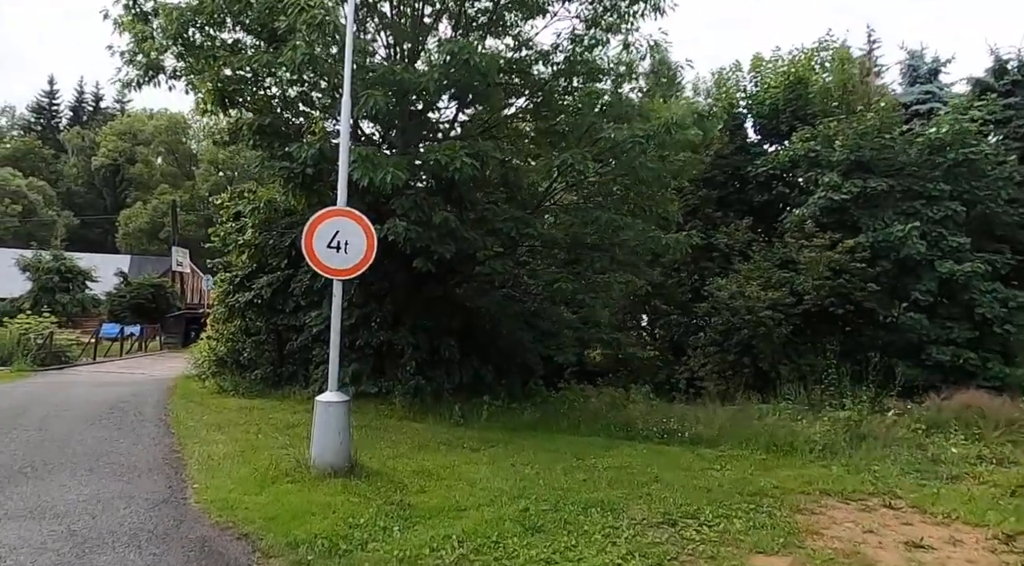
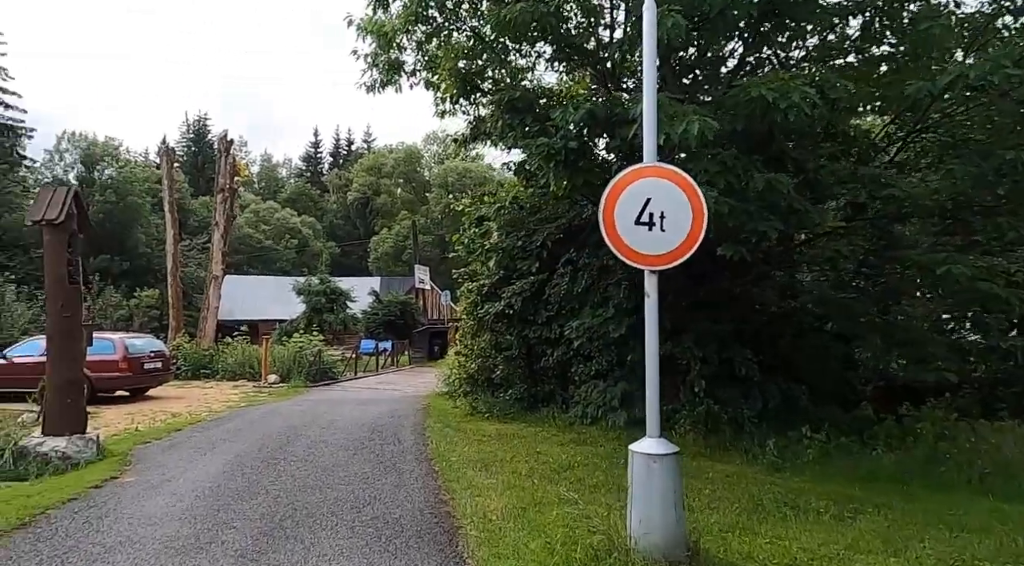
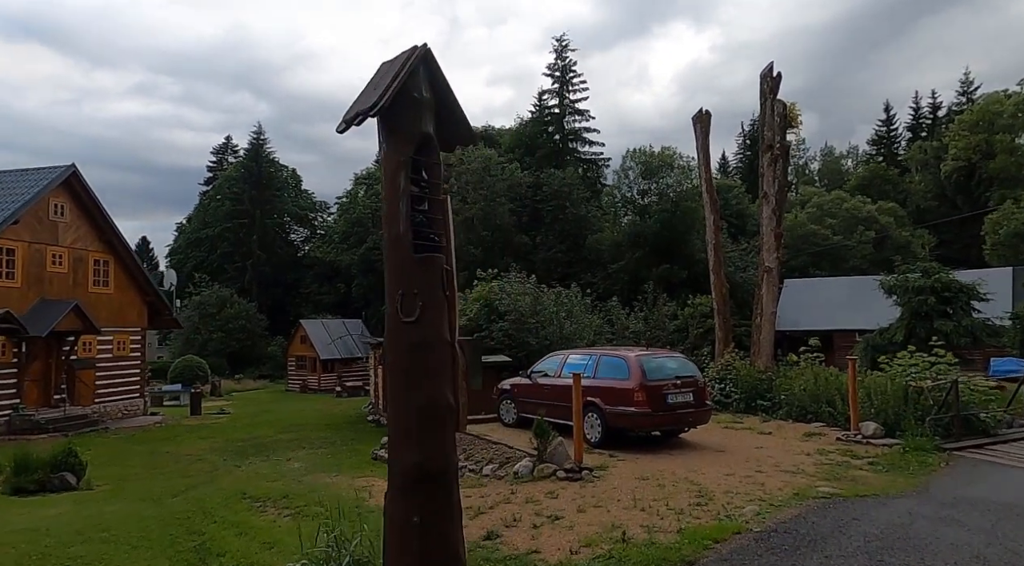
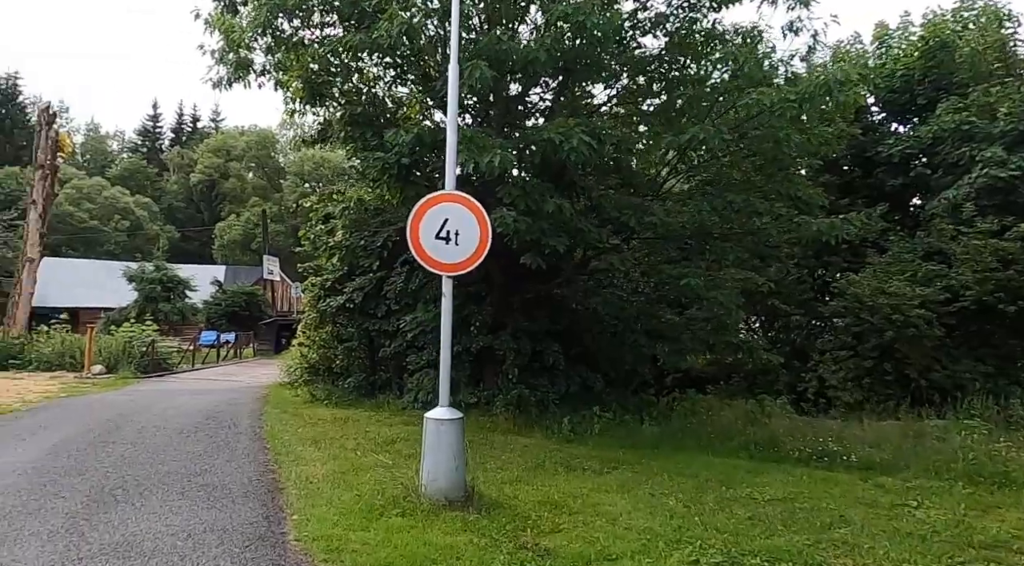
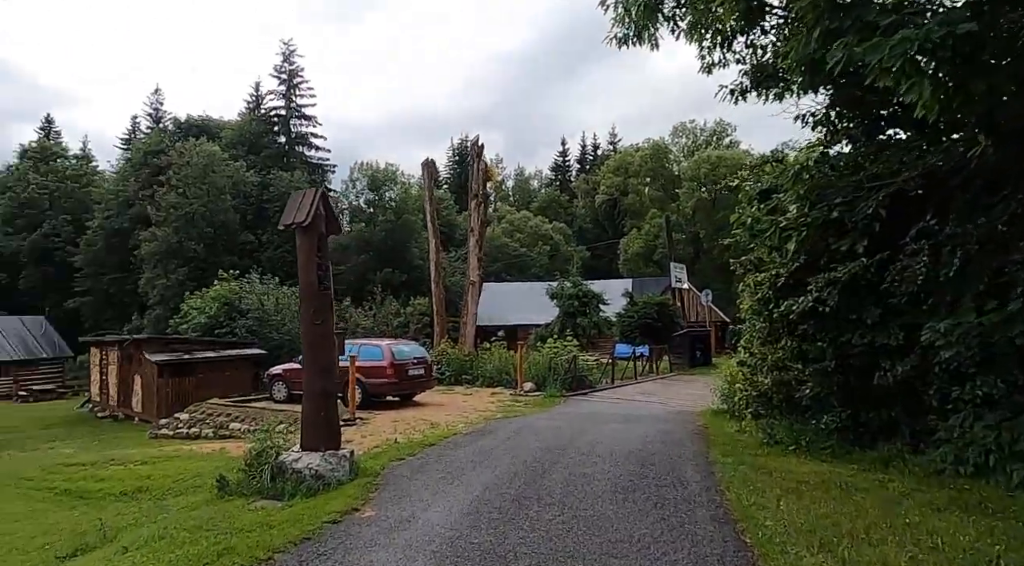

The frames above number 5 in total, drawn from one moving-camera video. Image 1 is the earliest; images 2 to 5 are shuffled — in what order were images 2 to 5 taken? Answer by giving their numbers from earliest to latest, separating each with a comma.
4, 2, 5, 3
